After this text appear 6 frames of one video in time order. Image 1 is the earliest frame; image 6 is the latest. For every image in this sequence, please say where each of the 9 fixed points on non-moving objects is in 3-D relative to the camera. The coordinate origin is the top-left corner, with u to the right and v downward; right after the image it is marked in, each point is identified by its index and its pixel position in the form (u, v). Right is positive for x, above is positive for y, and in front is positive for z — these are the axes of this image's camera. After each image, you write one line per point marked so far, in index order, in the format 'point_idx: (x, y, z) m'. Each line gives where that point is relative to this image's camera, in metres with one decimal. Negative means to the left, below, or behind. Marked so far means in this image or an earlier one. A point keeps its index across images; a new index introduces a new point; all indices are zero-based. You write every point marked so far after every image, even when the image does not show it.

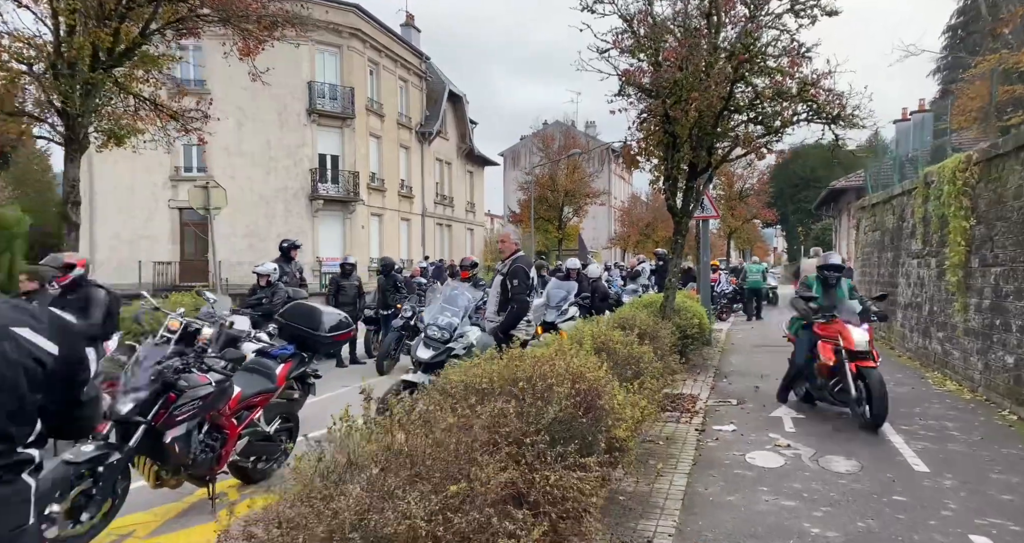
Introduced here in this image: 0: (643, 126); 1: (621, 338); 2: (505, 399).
0: (+1.6, +1.8, +8.6) m
1: (+1.0, -0.6, +6.4) m
2: (0.0, -0.7, +3.7) m
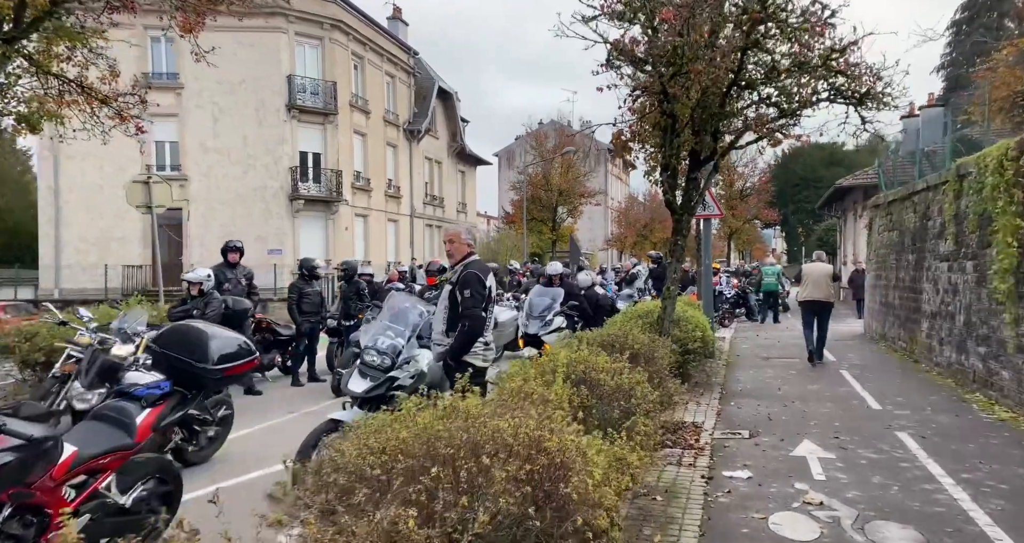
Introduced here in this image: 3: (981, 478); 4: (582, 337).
0: (+1.3, +1.7, +7.4) m
1: (+0.7, -0.7, +5.1) m
2: (-0.3, -0.7, +2.4) m
3: (+3.4, -1.5, +5.2) m
4: (+0.6, -0.6, +6.6) m
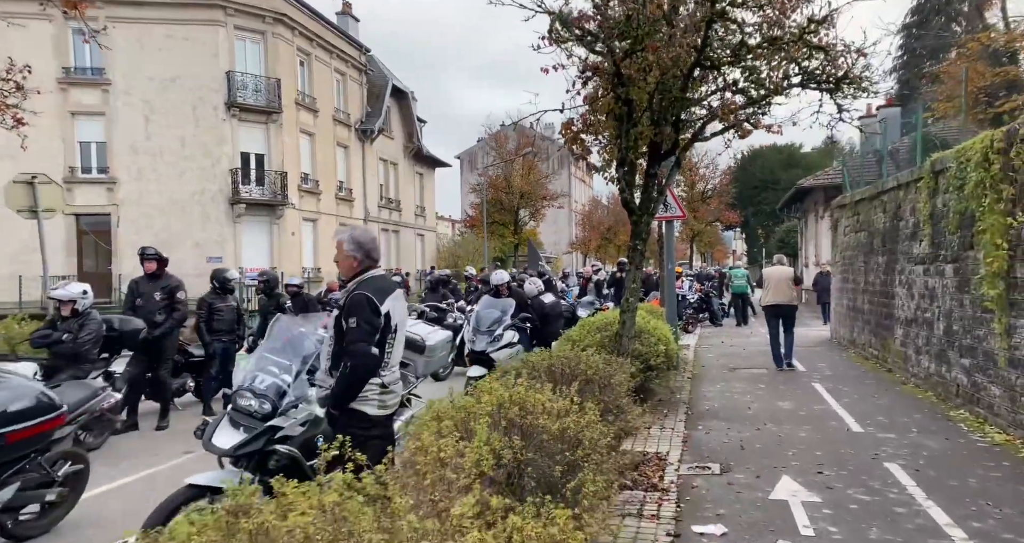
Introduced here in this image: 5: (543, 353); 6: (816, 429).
0: (+0.7, +1.6, +6.4) m
1: (+0.2, -0.7, +4.1) m
2: (-0.6, -0.8, +1.4) m
3: (+2.9, -1.6, +4.4) m
4: (+0.1, -0.7, +5.6) m
5: (+0.3, -0.7, +6.0) m
6: (+3.0, -1.6, +7.2) m
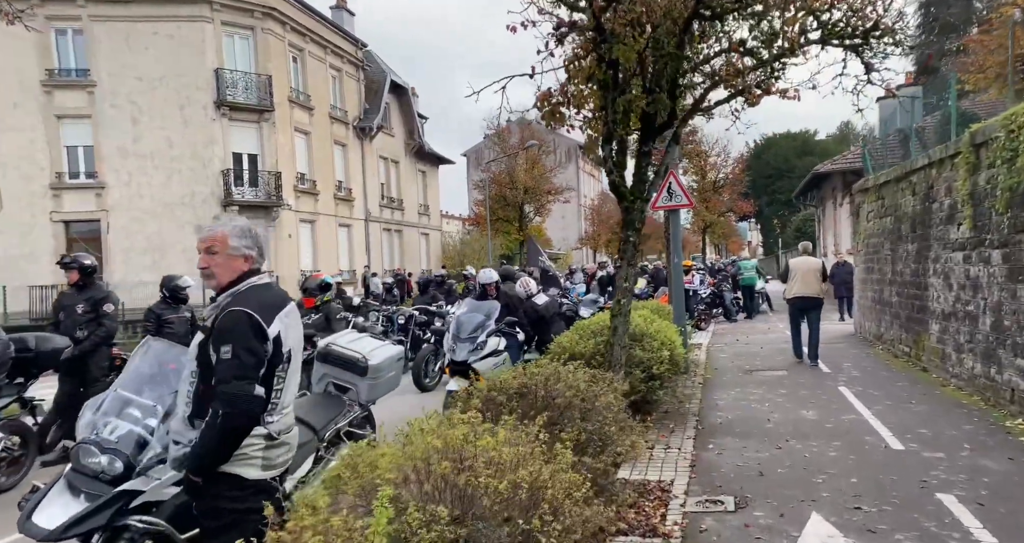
0: (+0.4, +1.6, +5.4) m
1: (0.0, -0.7, +3.1) m
2: (-0.9, -0.9, +0.4) m
3: (+2.7, -1.5, +3.4) m
4: (-0.1, -0.7, +4.7) m
5: (+0.1, -0.7, +5.0) m
6: (+2.9, -1.5, +6.2) m
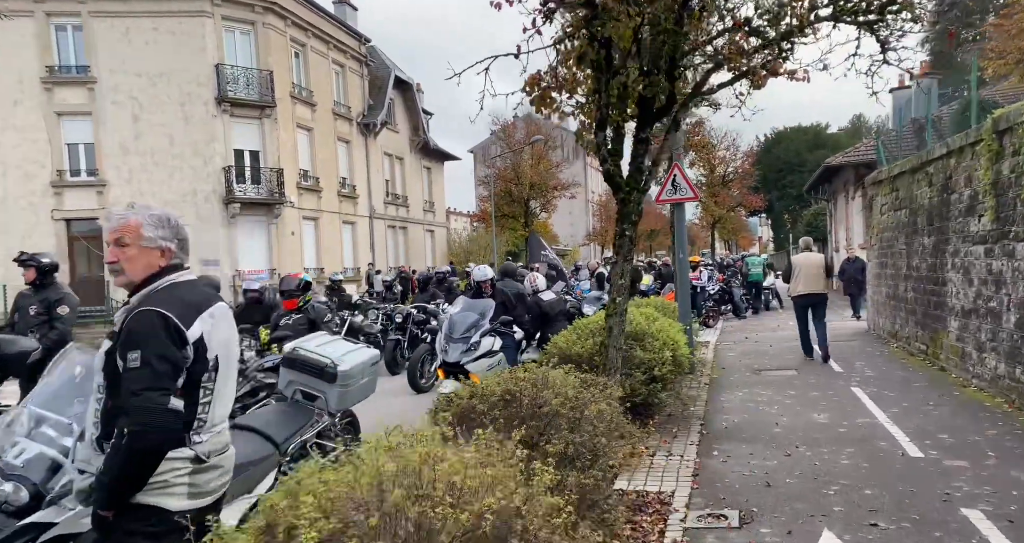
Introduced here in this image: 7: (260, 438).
0: (+0.3, +1.6, +5.0) m
1: (-0.1, -0.7, +2.8) m
2: (-1.1, -0.9, +0.1) m
3: (+2.6, -1.5, +3.0) m
4: (-0.2, -0.7, +4.3) m
5: (0.0, -0.6, +4.7) m
6: (+2.8, -1.4, +5.8) m
7: (-1.2, -0.8, +3.6) m
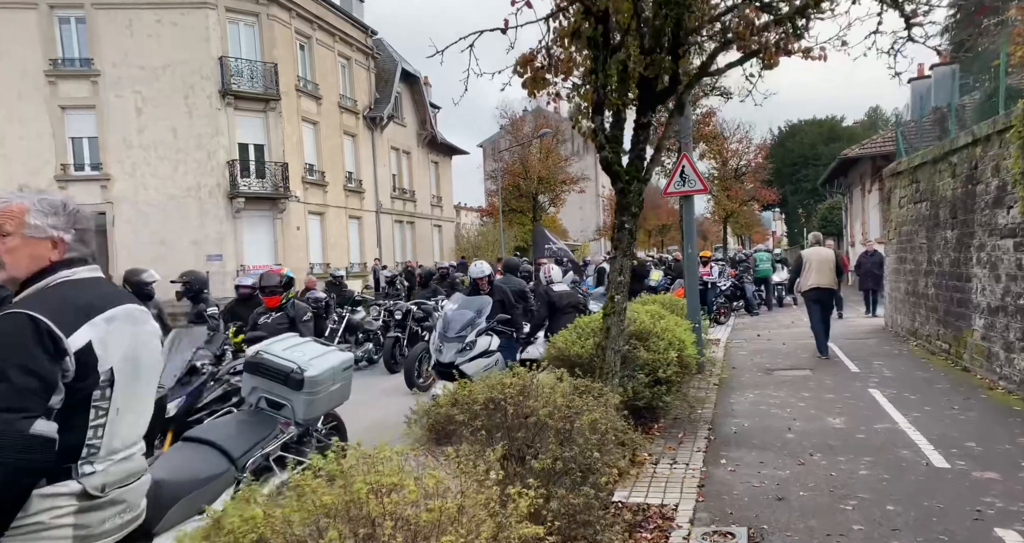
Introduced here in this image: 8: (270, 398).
0: (+0.3, +1.7, +4.6) m
1: (-0.2, -0.7, +2.4) m
2: (-1.2, -0.9, -0.3) m
3: (+2.5, -1.4, +2.5) m
4: (-0.3, -0.7, +3.9) m
5: (-0.1, -0.6, +4.3) m
6: (+2.7, -1.4, +5.4) m
7: (-1.3, -0.8, +3.2) m
8: (-1.2, -0.6, +3.7) m
